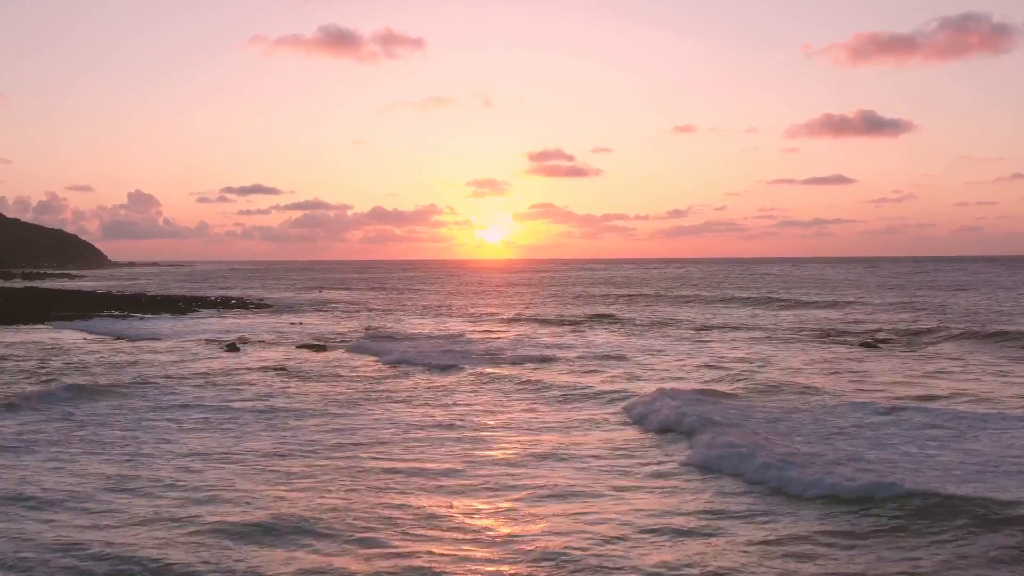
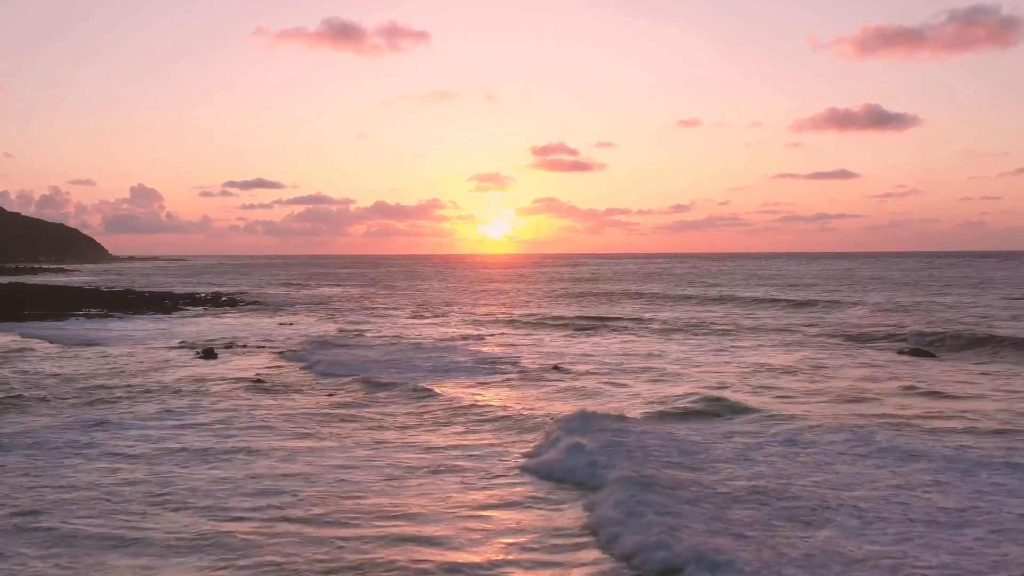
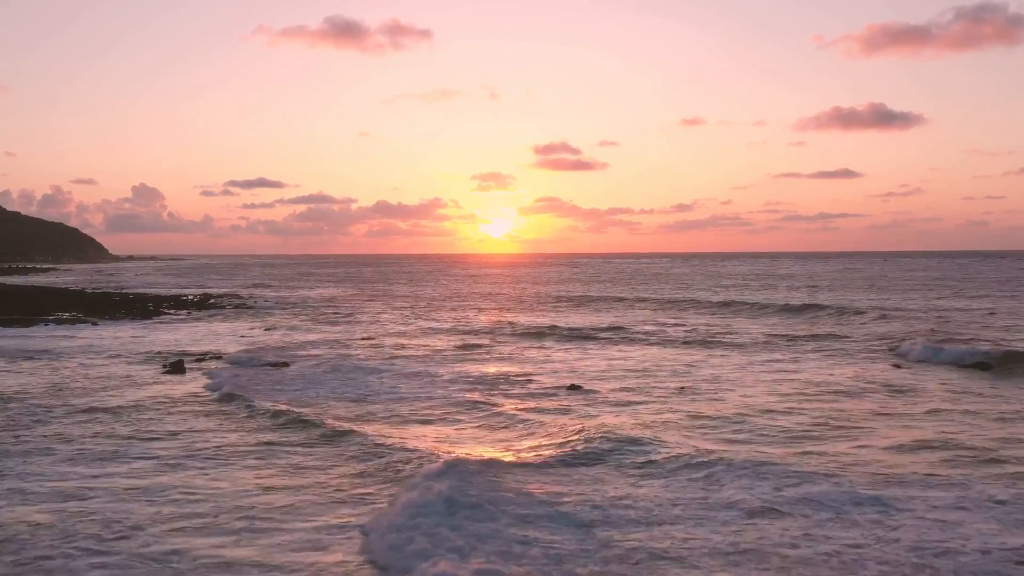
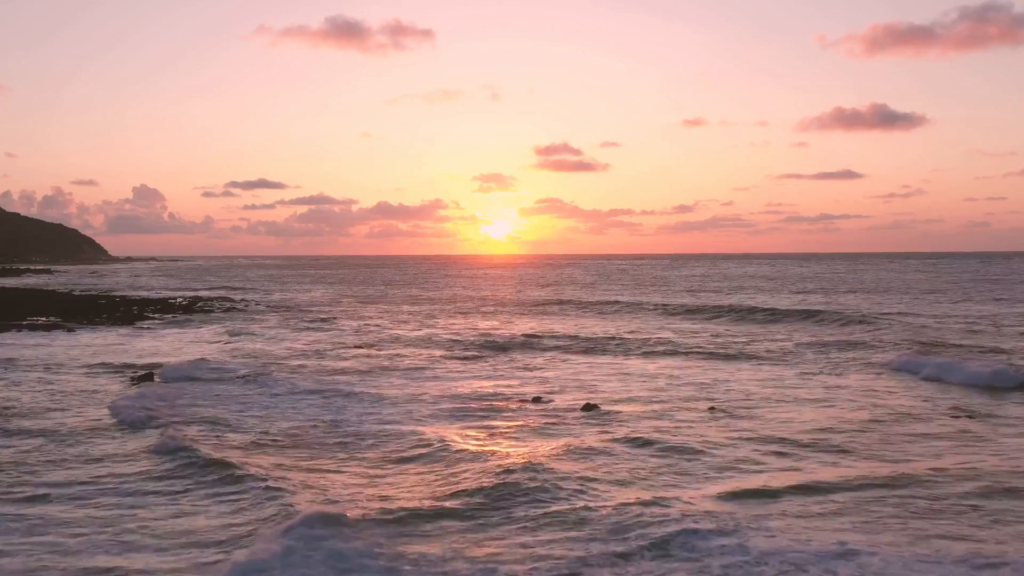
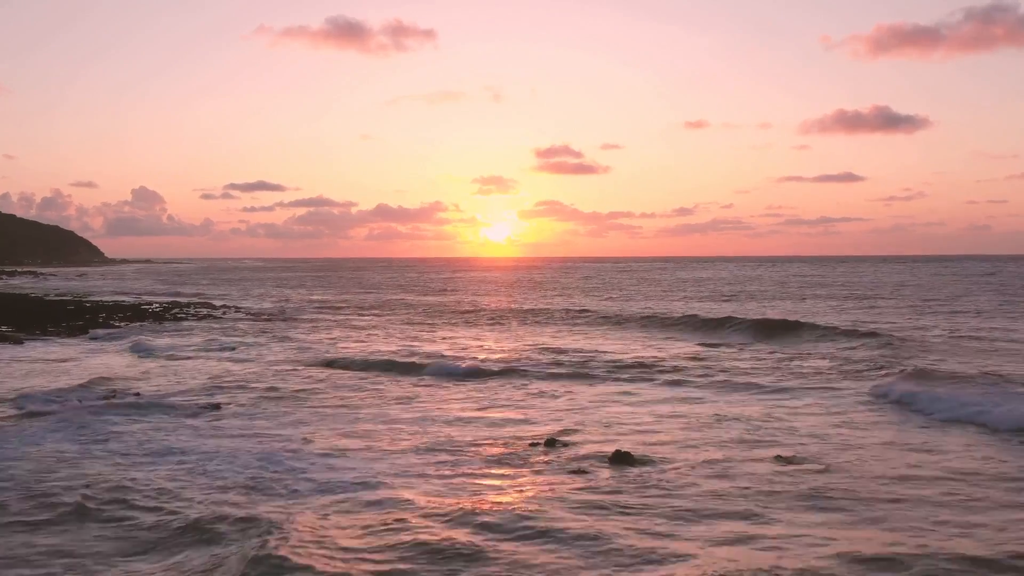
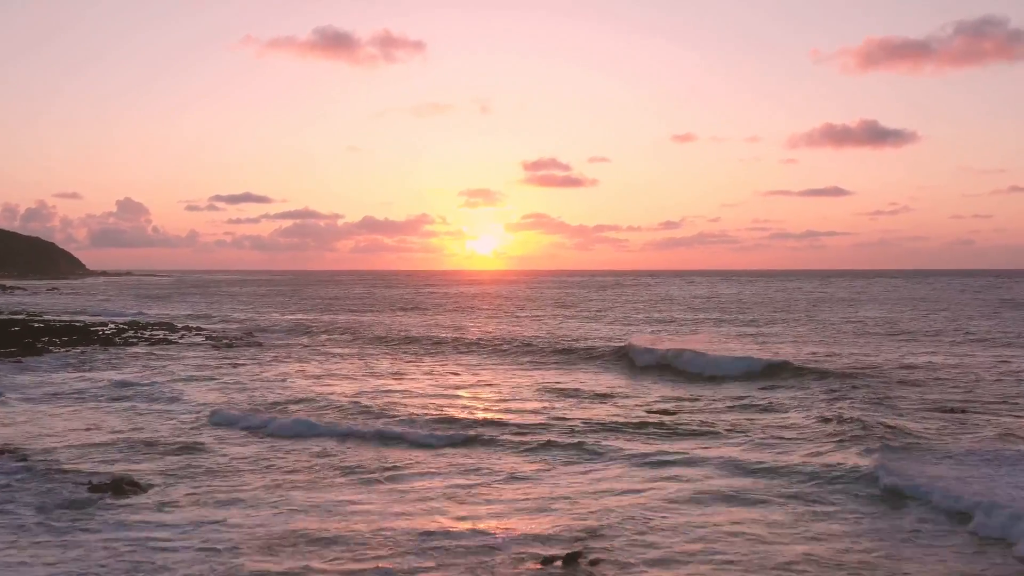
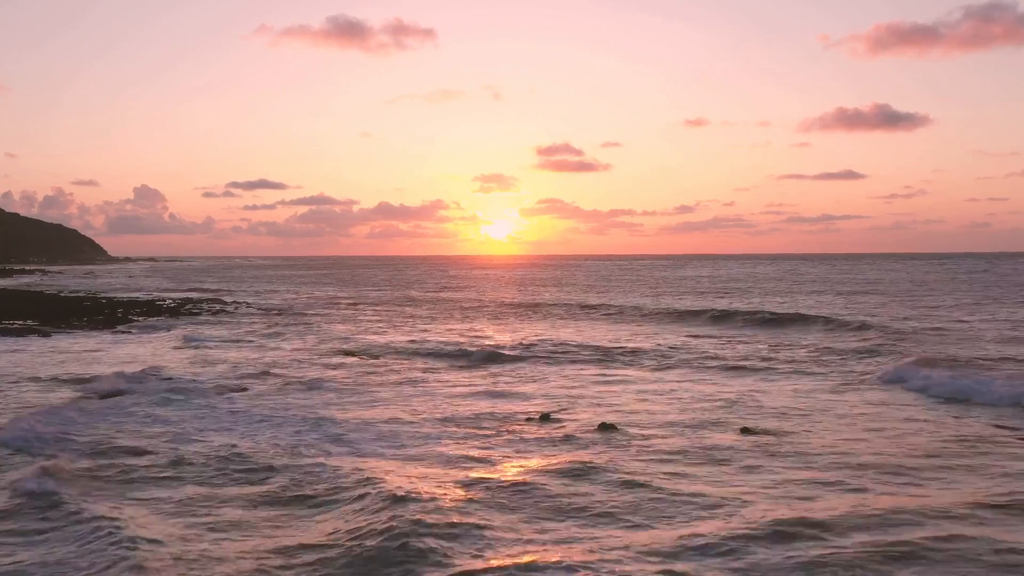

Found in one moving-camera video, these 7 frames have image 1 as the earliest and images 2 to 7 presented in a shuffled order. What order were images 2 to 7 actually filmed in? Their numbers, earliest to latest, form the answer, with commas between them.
2, 3, 4, 7, 5, 6
